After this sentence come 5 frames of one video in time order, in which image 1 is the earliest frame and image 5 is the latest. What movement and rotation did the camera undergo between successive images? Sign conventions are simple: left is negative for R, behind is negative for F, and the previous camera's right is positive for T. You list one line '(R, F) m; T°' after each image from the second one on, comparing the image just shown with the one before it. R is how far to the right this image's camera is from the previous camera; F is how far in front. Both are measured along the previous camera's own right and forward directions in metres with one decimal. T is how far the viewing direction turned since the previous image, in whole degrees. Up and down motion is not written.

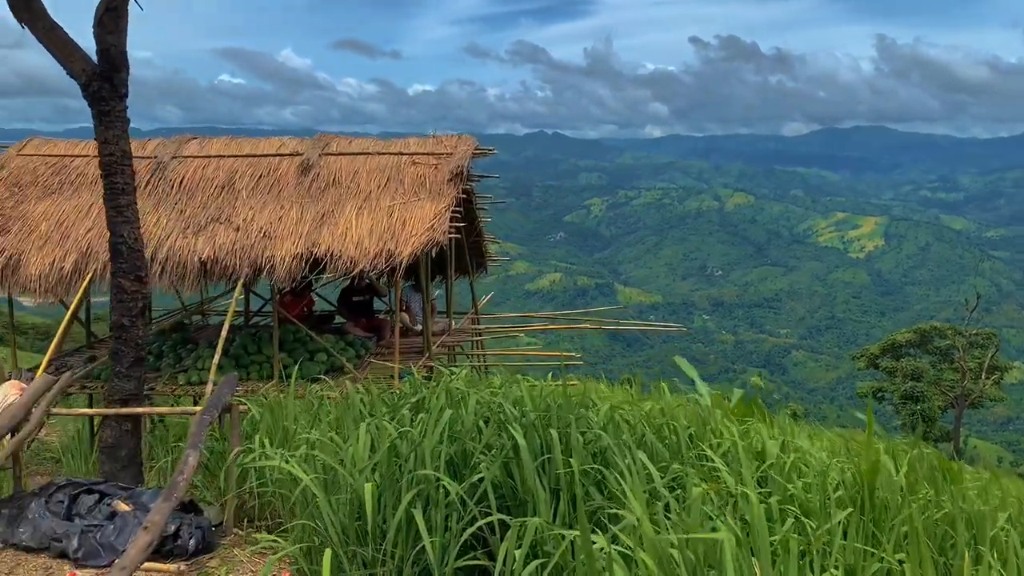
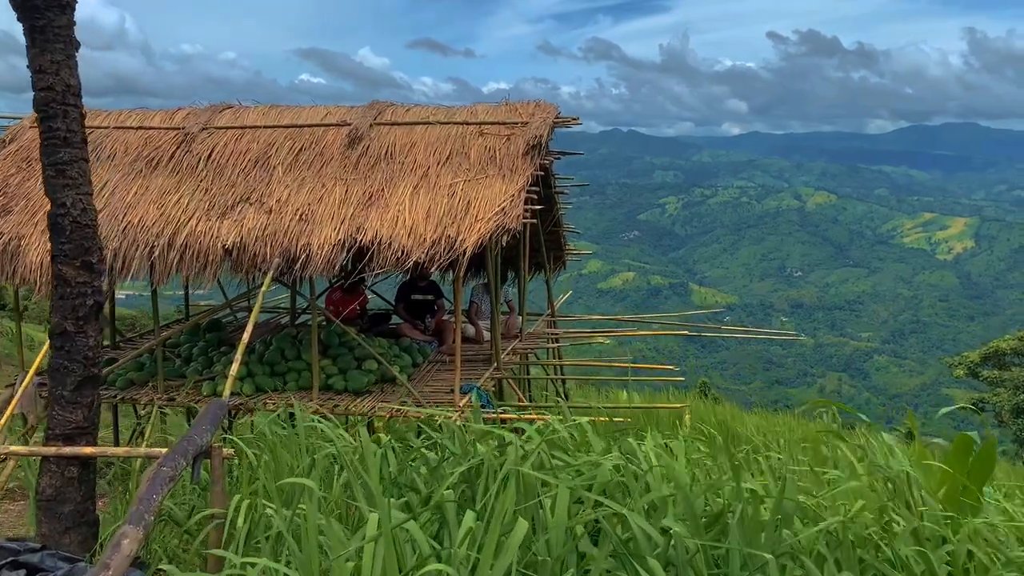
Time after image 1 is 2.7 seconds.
(-0.1, +1.4) m; -5°
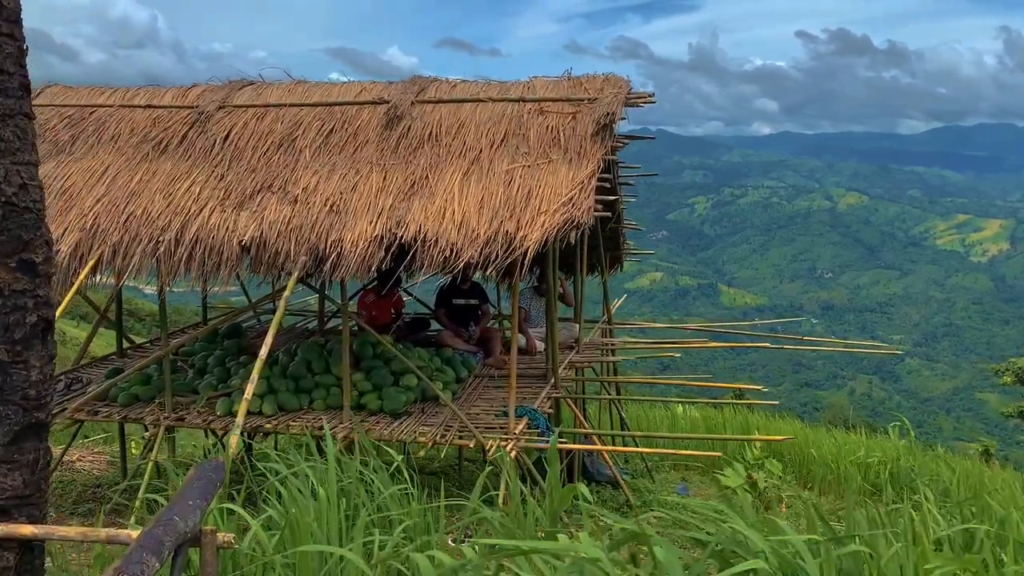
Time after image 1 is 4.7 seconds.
(-0.2, +1.0) m; -2°
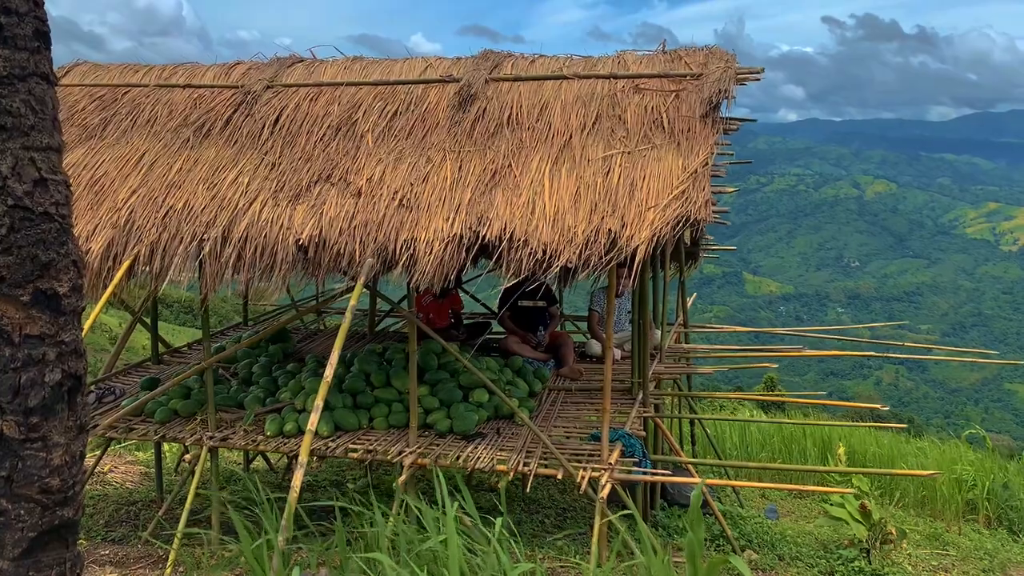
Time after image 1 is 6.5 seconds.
(-0.4, +0.7) m; -1°
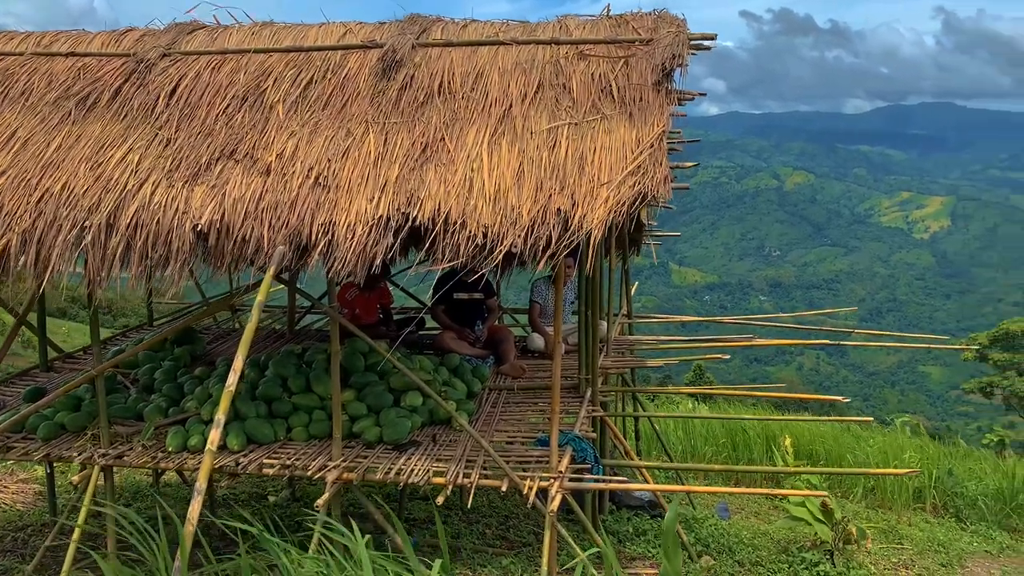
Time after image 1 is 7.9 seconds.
(0.0, +0.5) m; +4°
